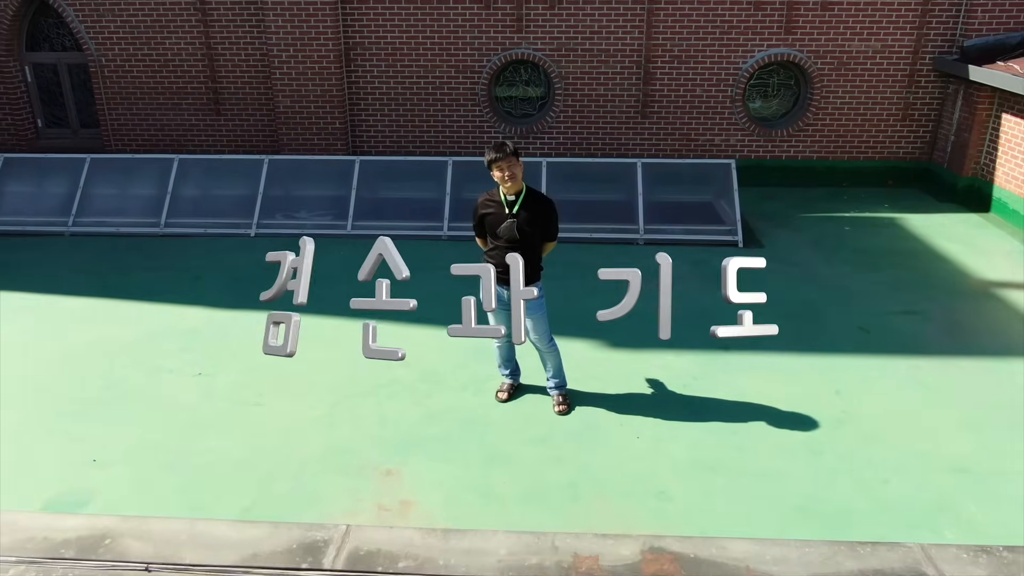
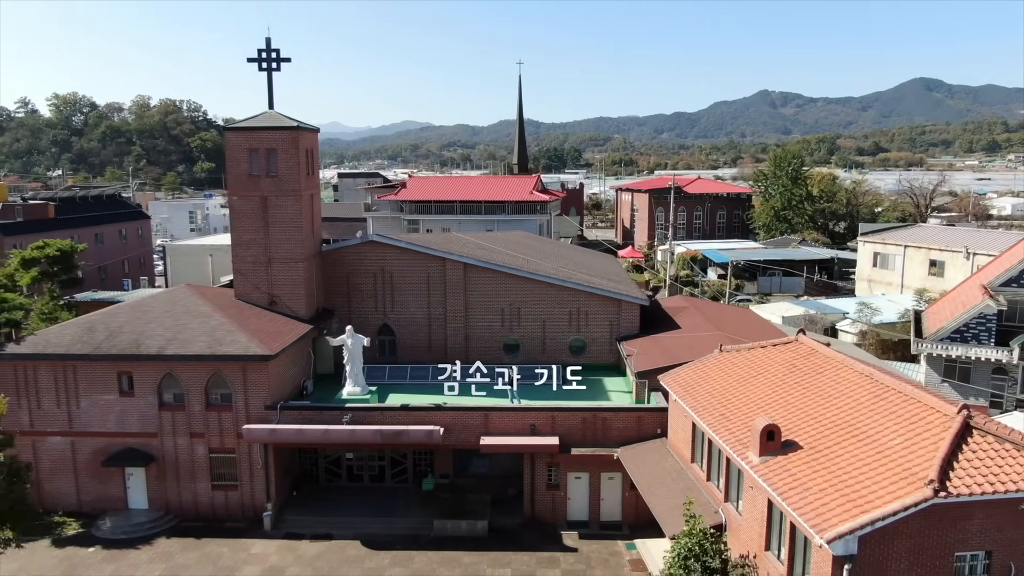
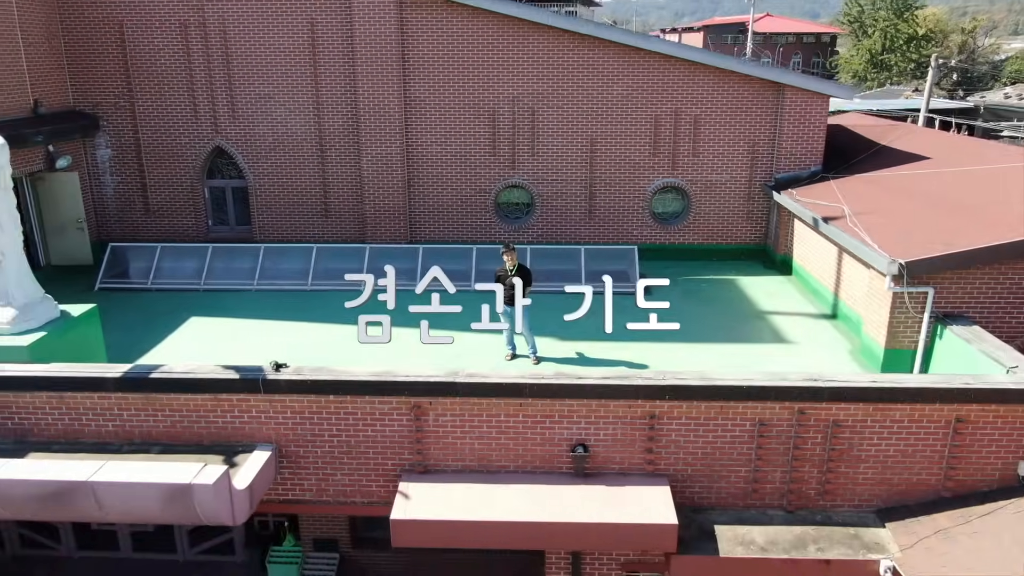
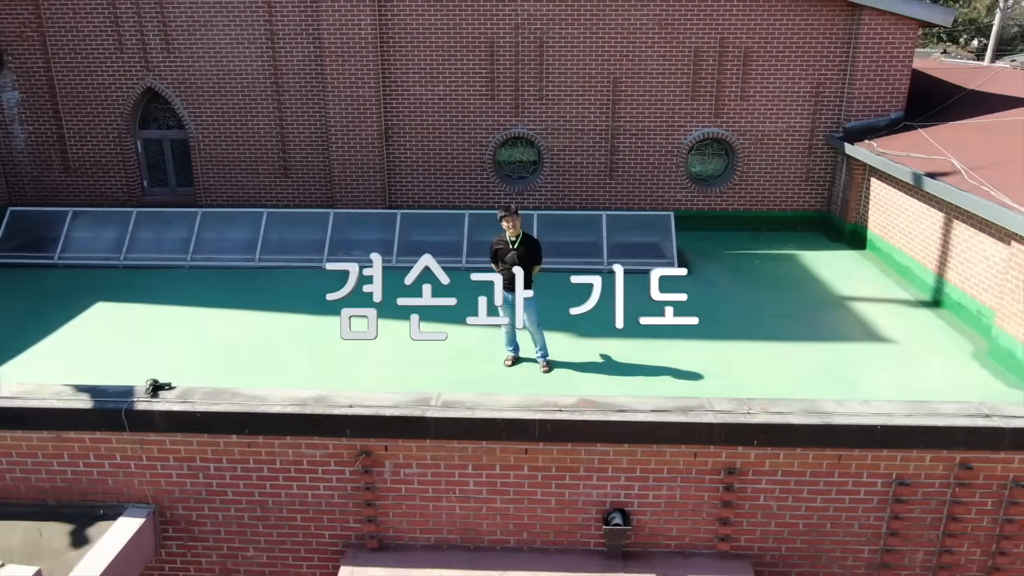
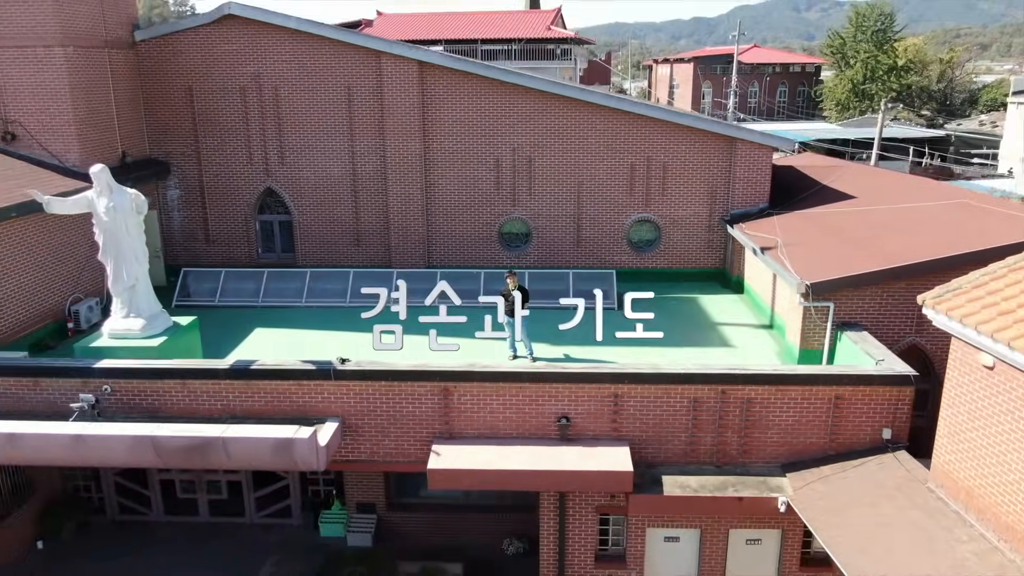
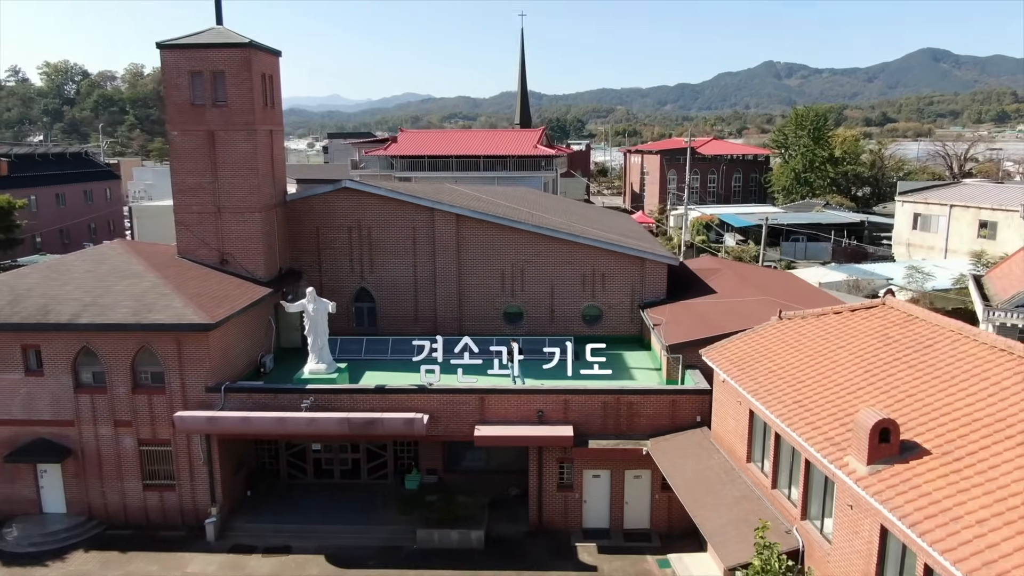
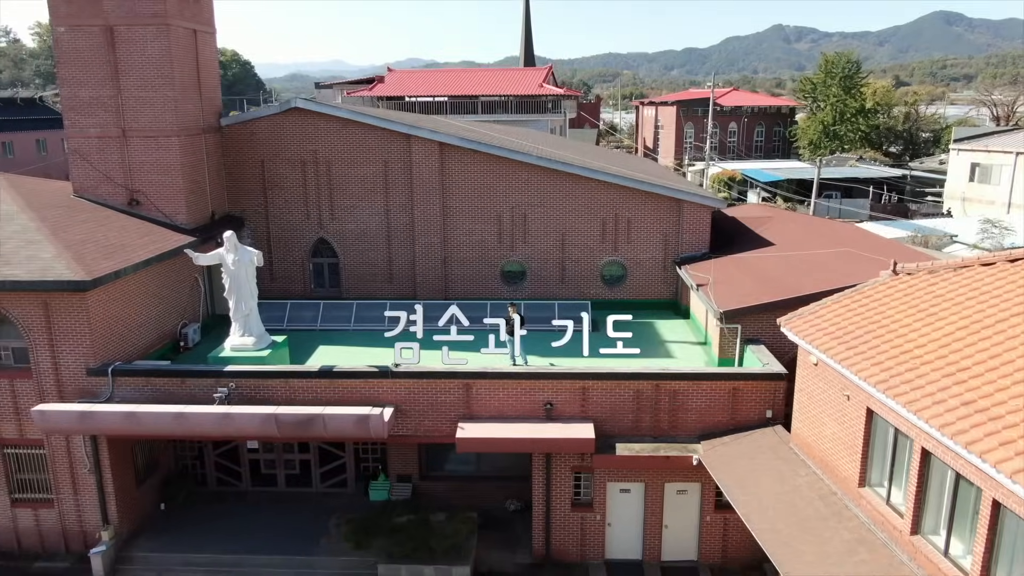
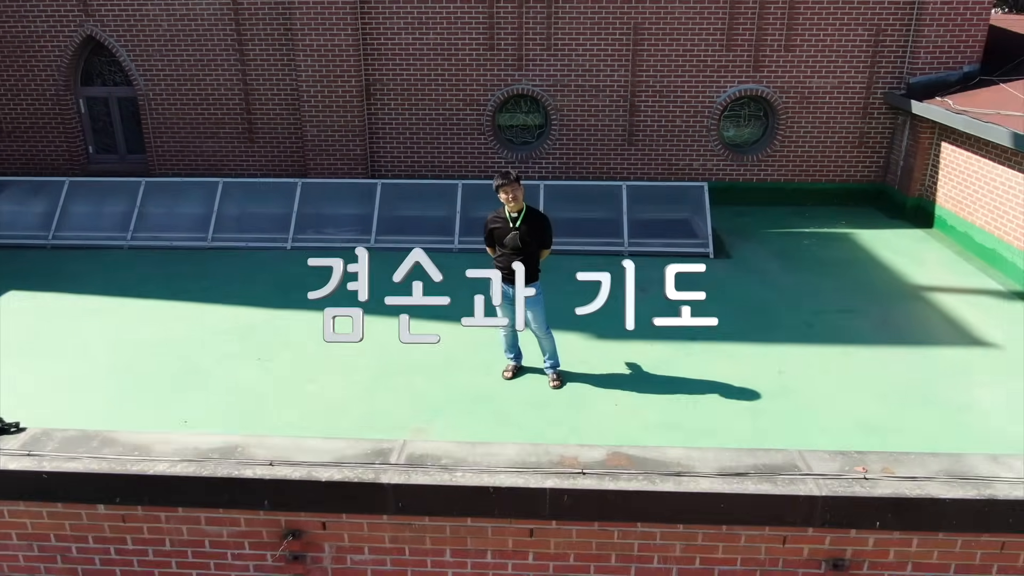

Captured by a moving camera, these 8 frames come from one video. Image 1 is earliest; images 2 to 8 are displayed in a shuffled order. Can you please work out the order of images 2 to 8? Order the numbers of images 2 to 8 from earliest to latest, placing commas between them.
8, 4, 3, 5, 7, 6, 2
